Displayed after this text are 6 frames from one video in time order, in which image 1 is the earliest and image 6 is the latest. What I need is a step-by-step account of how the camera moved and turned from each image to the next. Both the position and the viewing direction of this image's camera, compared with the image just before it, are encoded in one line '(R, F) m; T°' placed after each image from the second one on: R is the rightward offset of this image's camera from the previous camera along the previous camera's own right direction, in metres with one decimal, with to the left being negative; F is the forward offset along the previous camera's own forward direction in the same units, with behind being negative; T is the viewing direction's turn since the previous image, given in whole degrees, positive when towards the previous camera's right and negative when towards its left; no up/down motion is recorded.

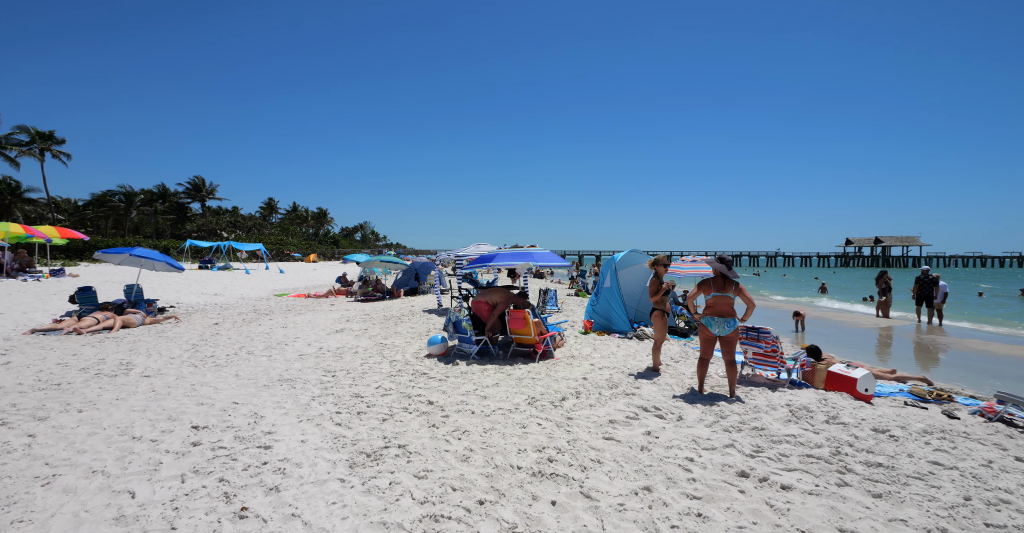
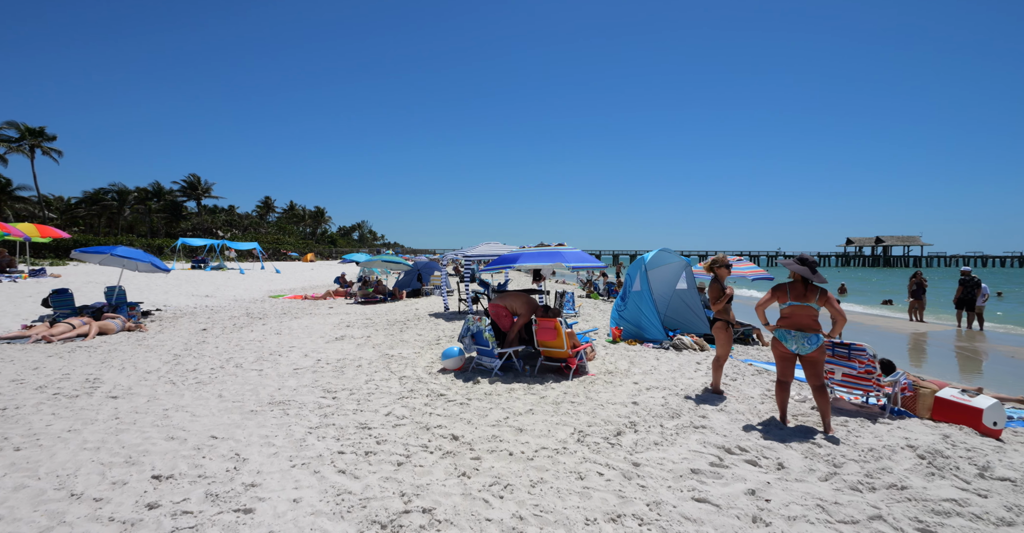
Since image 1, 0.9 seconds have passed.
(-0.4, +1.0) m; 0°
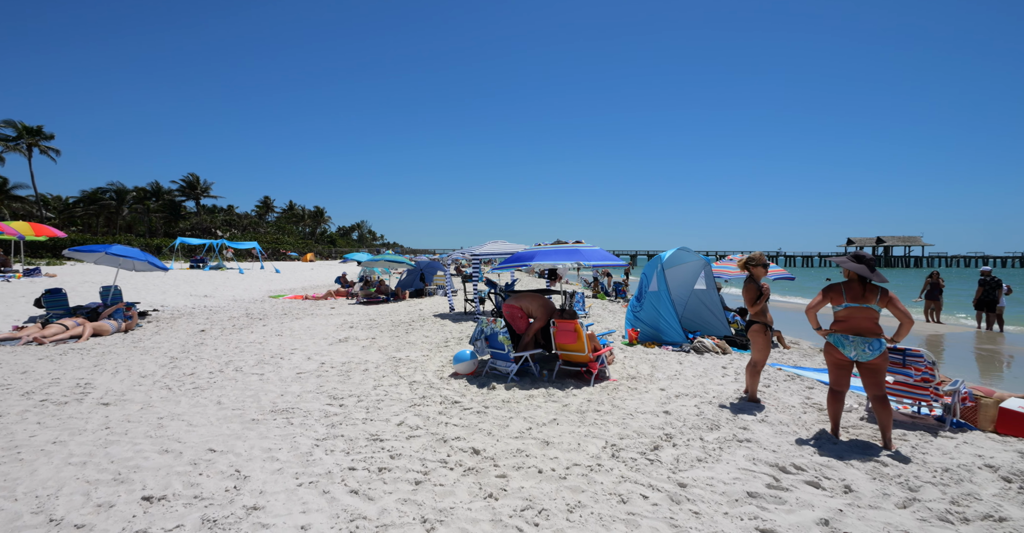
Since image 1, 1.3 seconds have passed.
(-0.2, +0.4) m; 0°
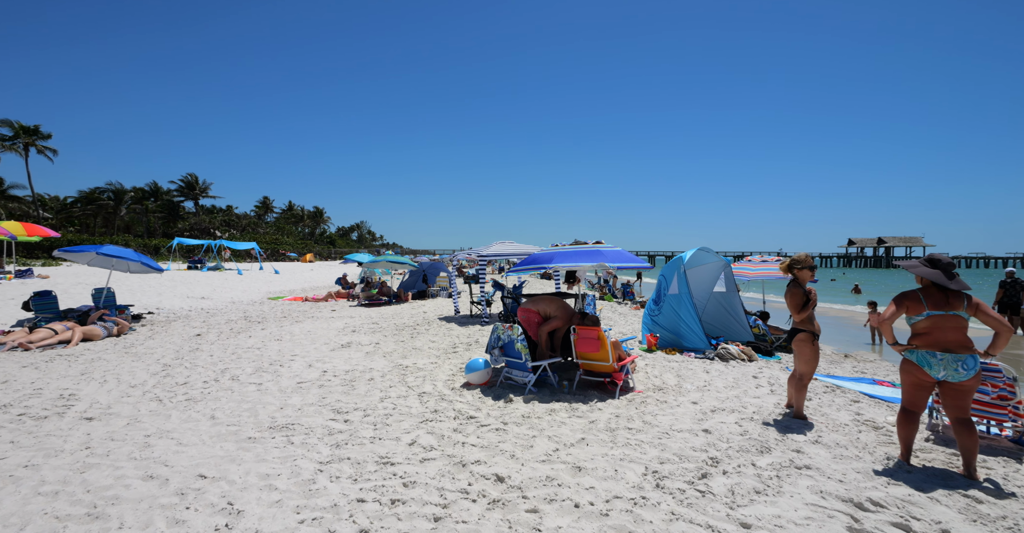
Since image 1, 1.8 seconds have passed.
(-0.2, +0.4) m; 0°
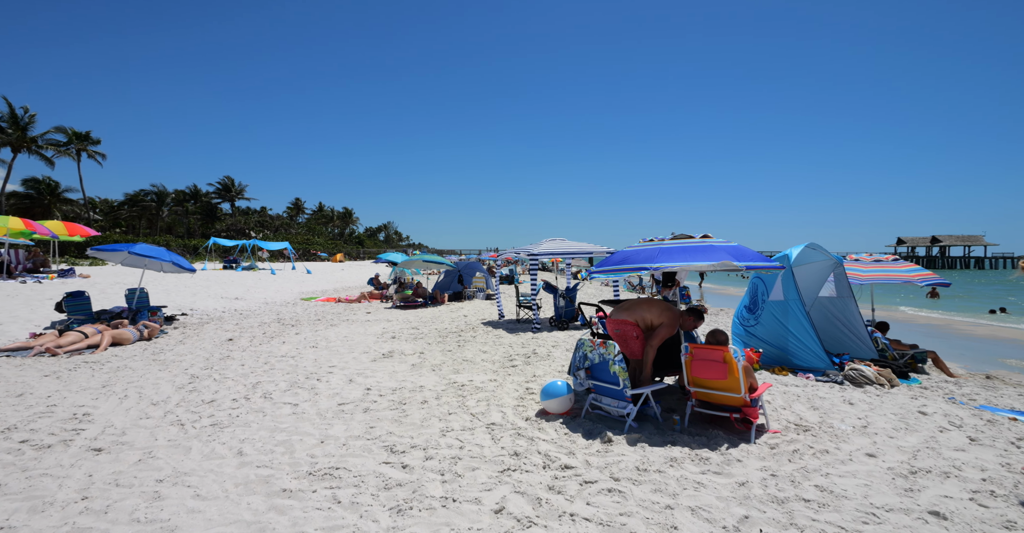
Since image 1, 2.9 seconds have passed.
(-0.6, +1.1) m; -3°
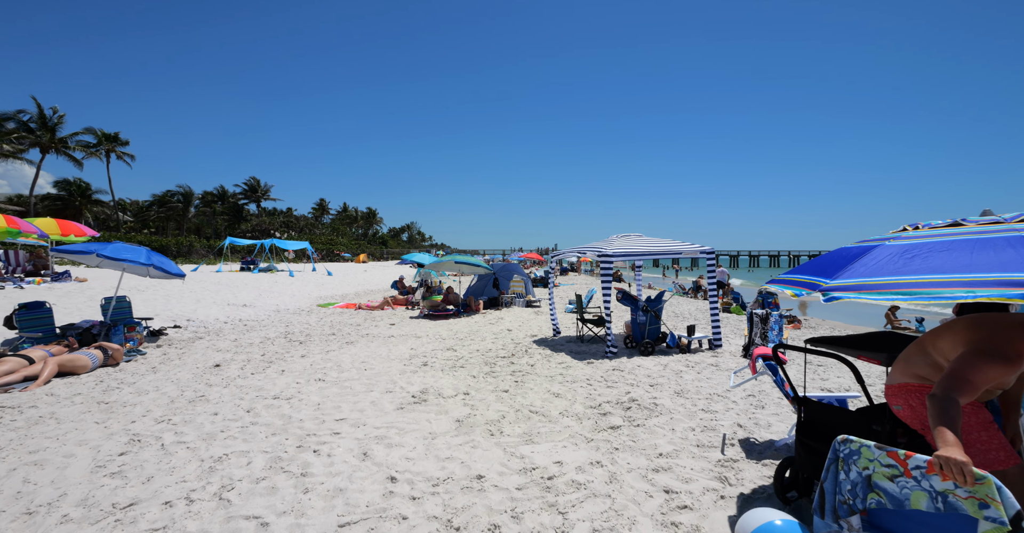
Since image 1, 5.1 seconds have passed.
(-0.7, +2.5) m; -3°
